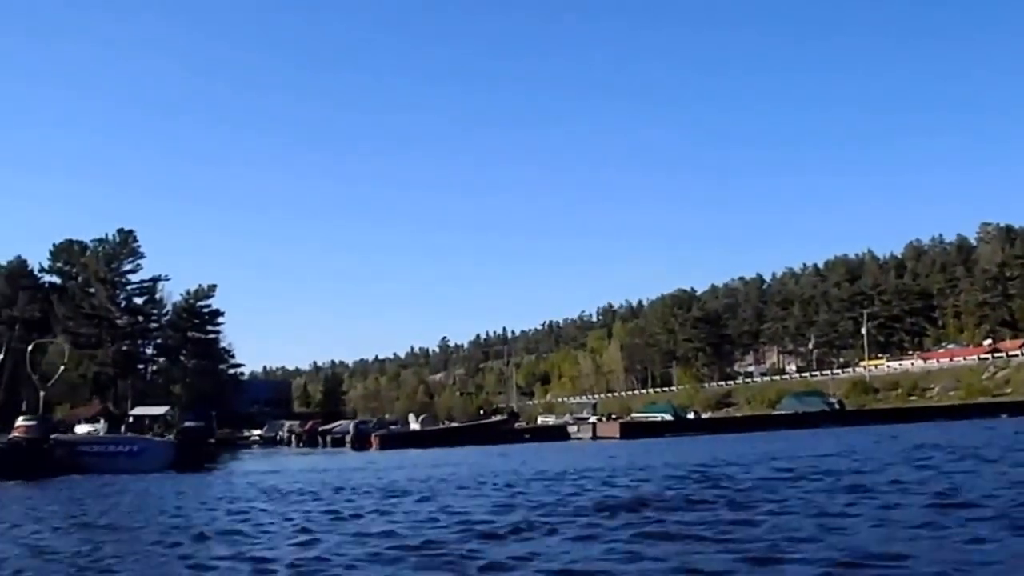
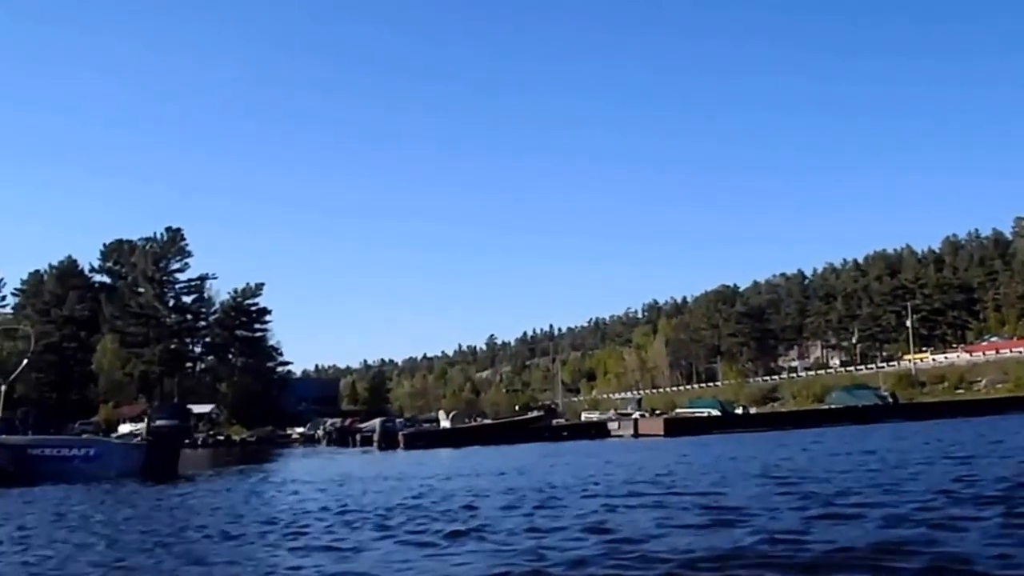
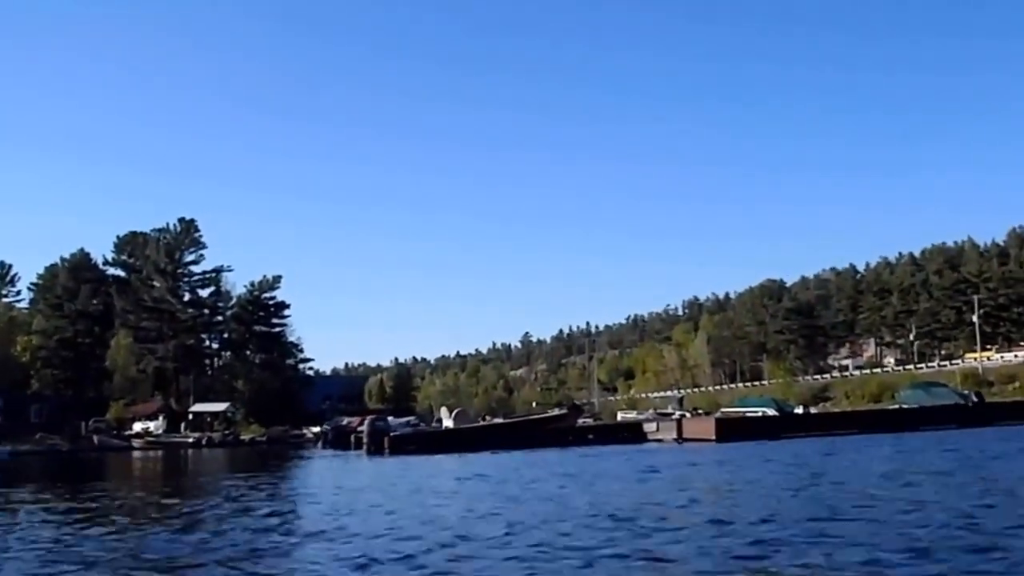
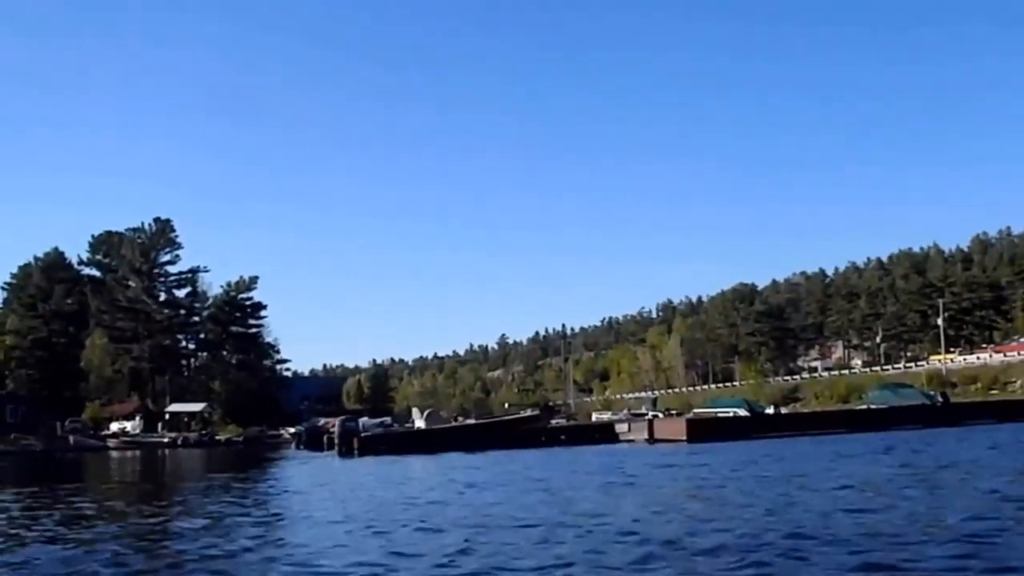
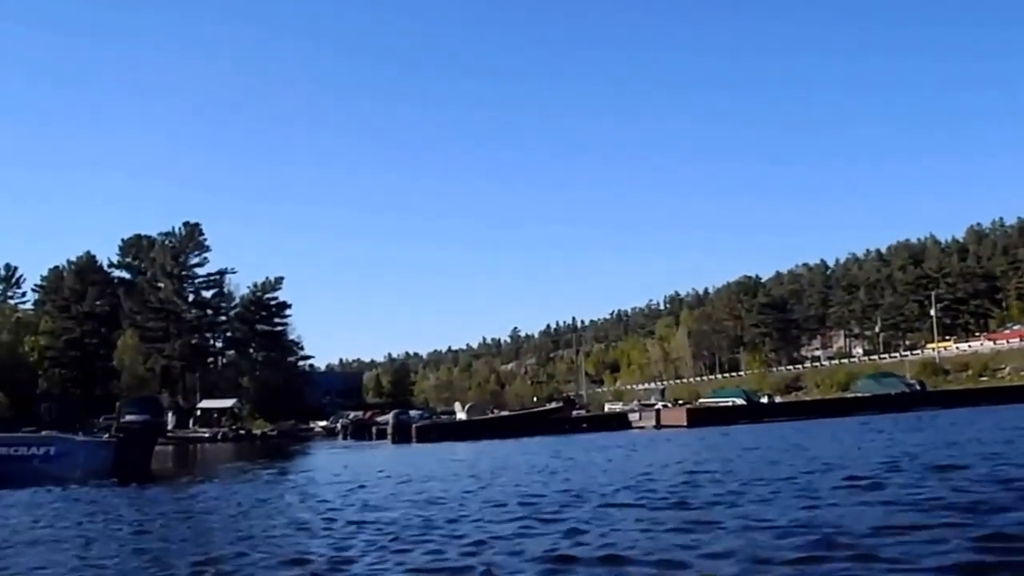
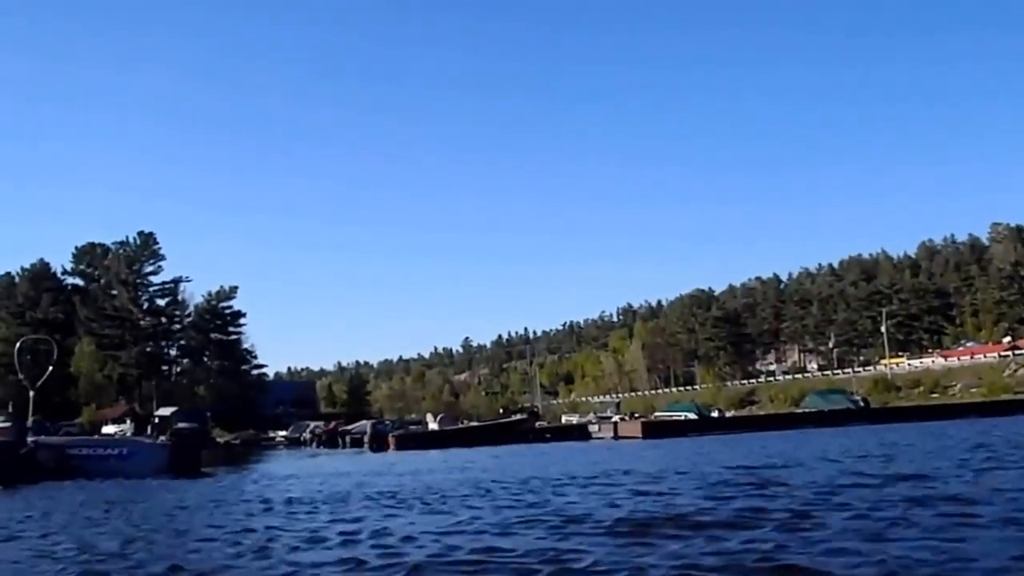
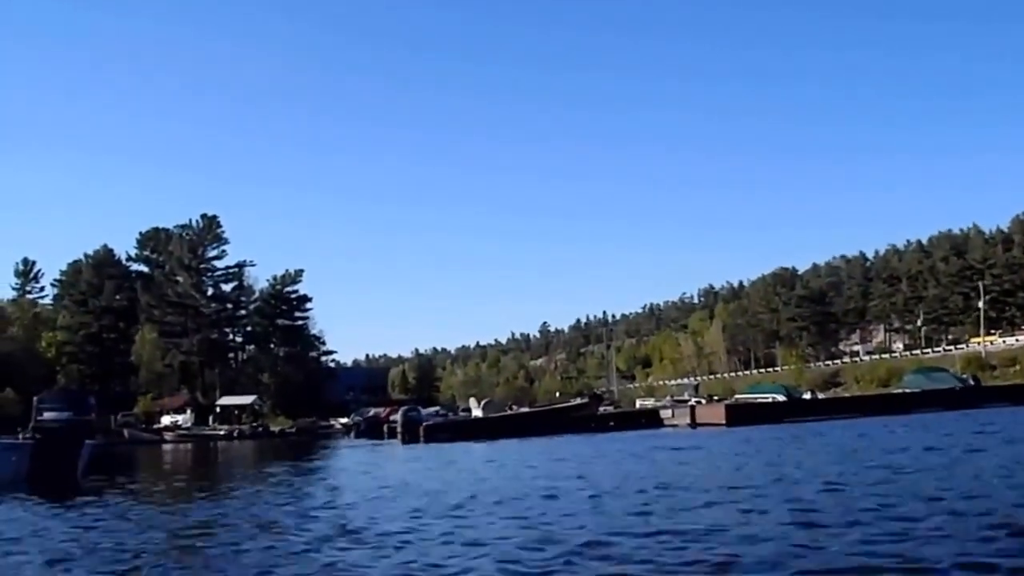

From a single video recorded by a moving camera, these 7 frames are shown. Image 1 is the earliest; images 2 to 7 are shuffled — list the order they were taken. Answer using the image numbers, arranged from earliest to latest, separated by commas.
6, 2, 5, 7, 3, 4
